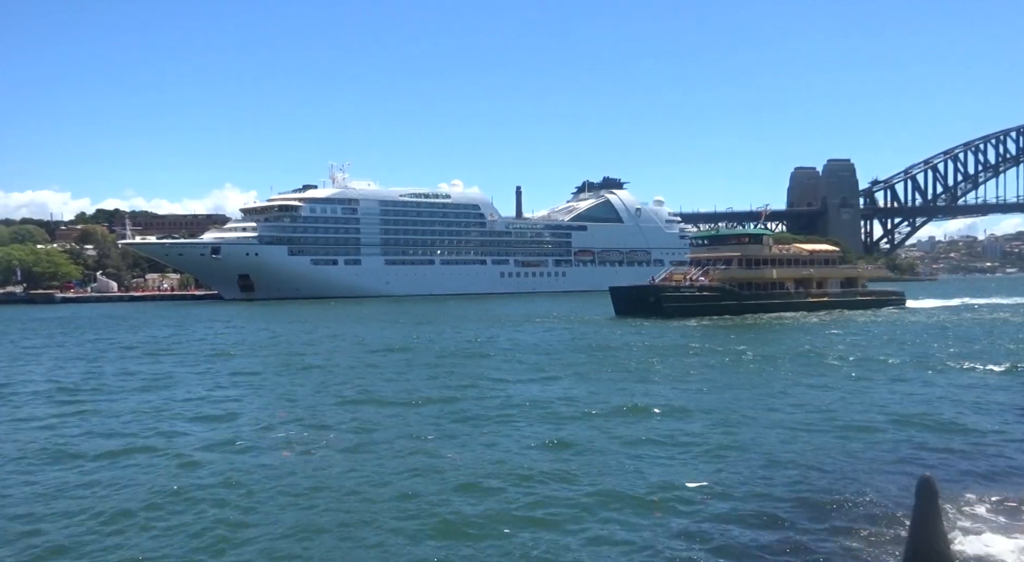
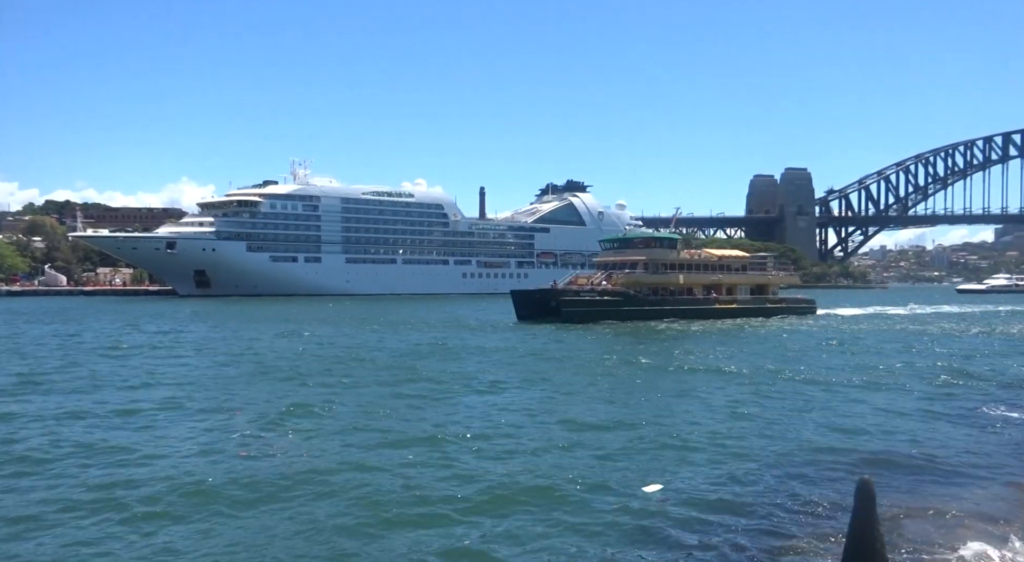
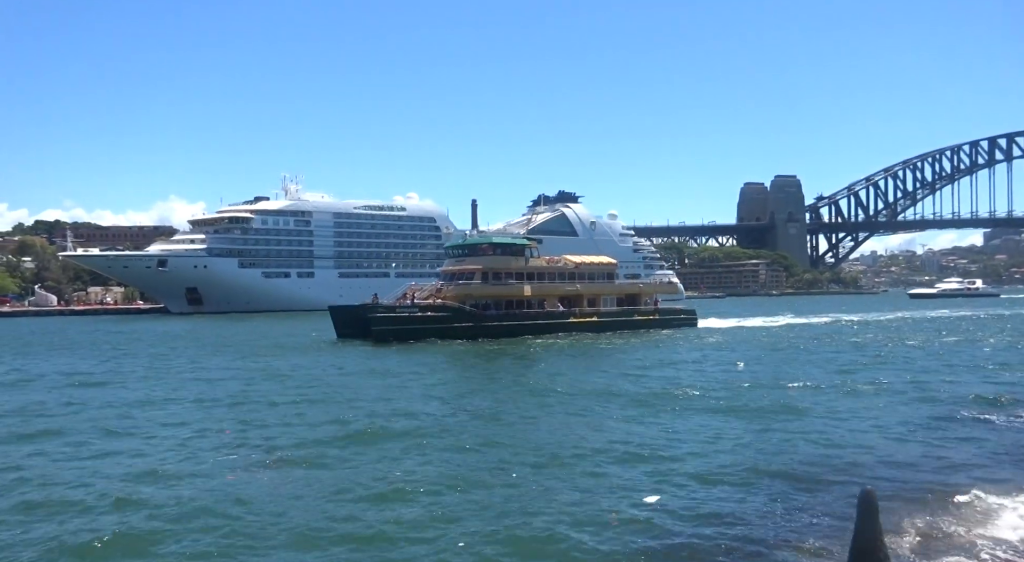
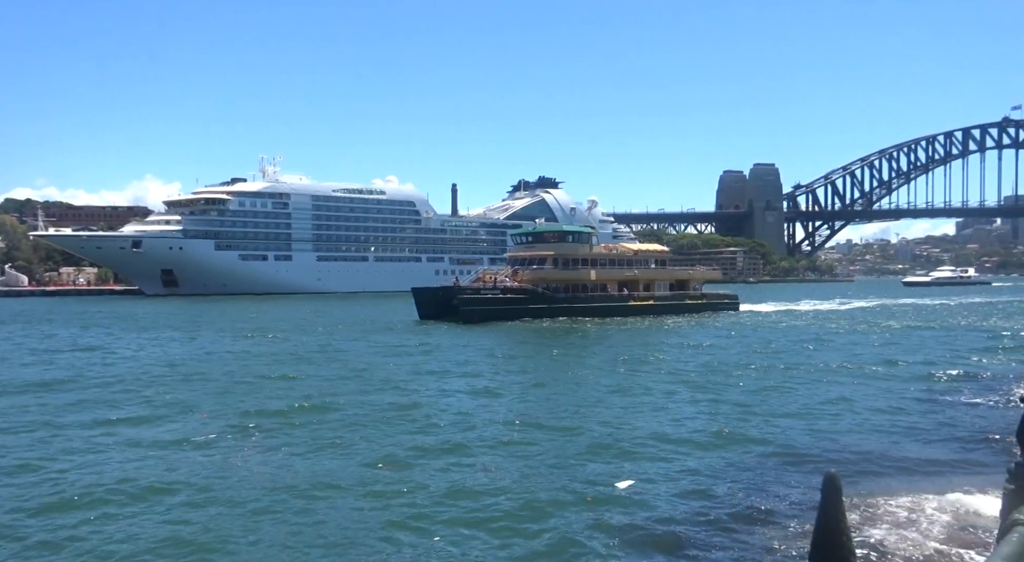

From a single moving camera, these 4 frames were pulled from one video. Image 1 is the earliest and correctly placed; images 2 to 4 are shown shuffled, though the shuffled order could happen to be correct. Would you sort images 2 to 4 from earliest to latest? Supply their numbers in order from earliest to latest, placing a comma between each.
2, 4, 3
